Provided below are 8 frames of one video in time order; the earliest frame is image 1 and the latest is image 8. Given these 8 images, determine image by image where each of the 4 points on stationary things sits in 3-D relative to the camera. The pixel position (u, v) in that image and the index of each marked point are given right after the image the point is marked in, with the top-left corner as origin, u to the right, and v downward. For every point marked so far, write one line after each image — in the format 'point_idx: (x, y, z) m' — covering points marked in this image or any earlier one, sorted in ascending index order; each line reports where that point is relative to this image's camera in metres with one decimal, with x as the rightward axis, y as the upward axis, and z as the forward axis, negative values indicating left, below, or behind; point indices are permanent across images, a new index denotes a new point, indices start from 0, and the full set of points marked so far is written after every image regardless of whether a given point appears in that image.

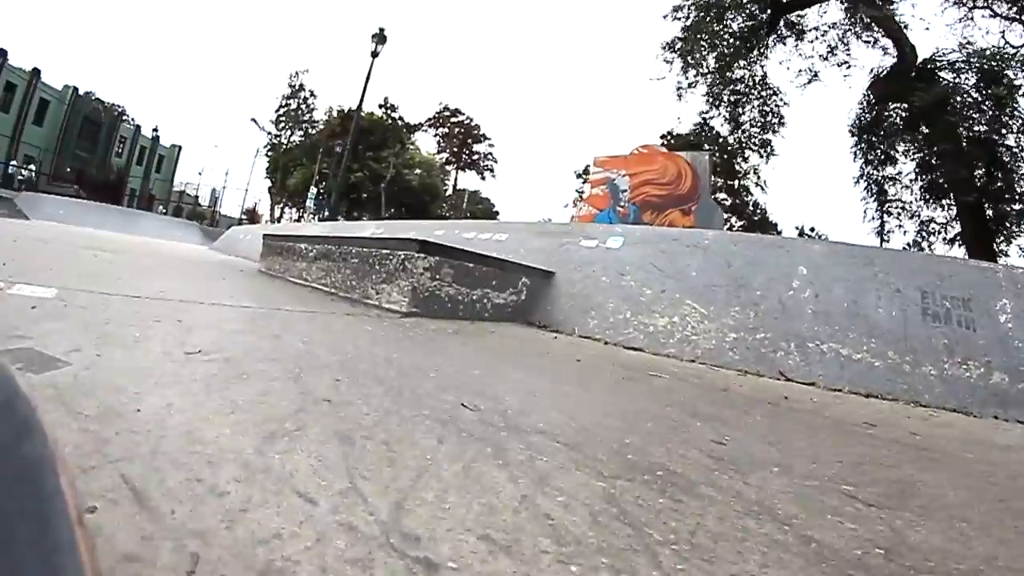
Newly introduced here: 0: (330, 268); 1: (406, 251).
0: (-1.5, +0.1, +4.3) m
1: (-0.6, +0.2, +3.6) m
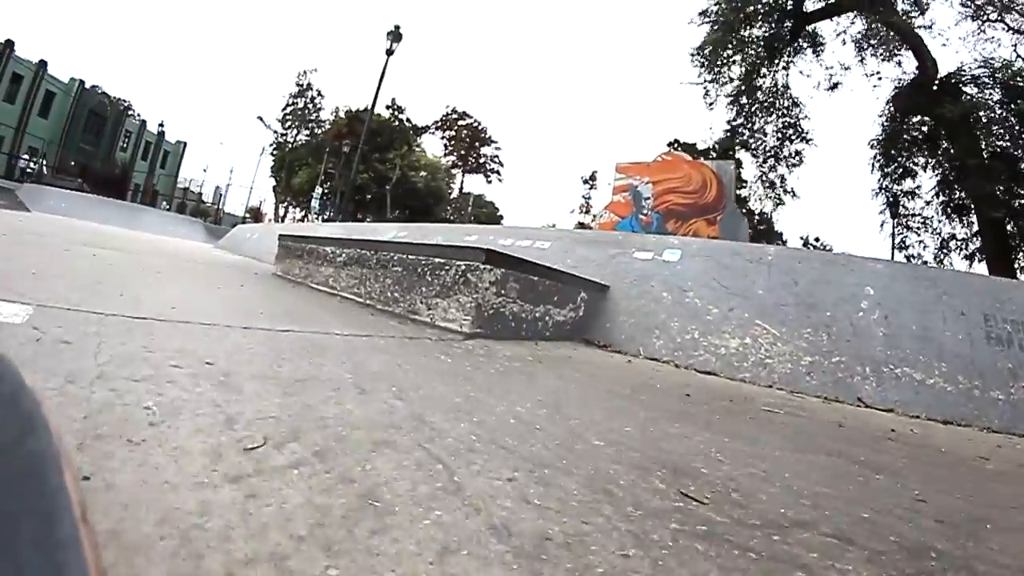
0: (-1.1, +0.1, +3.7) m
1: (-0.2, +0.2, +3.0) m
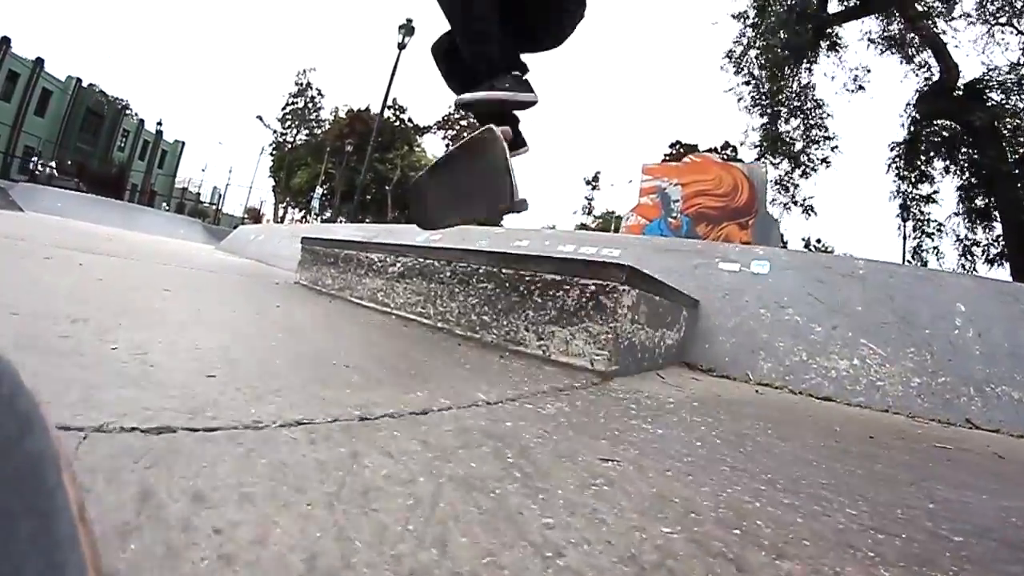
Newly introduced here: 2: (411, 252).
0: (-0.6, 0.0, +3.0) m
1: (+0.3, +0.1, +2.3) m
2: (-0.6, +0.2, +3.1) m
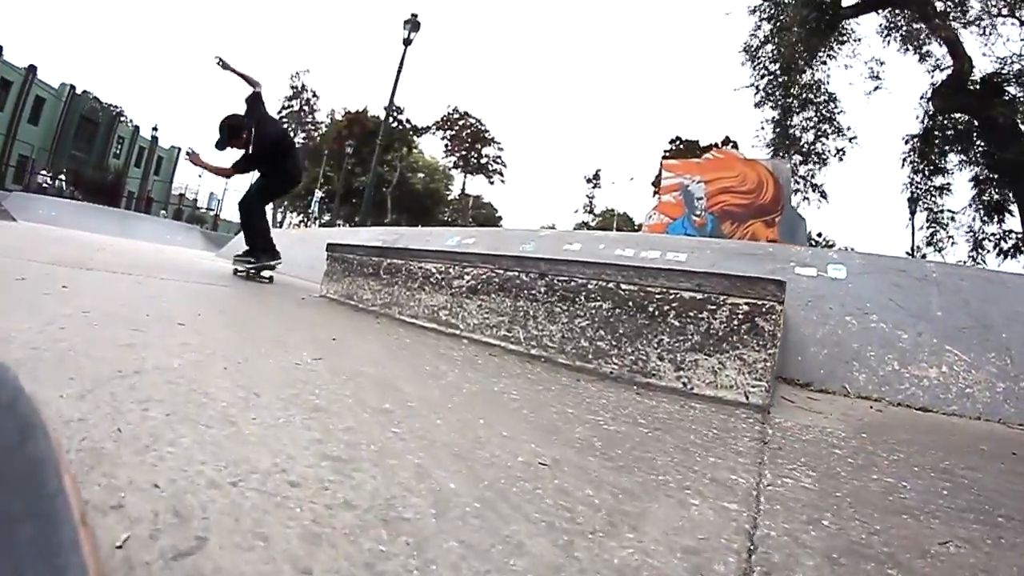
0: (-0.1, -0.1, +2.7) m
1: (+0.7, 0.0, +2.0) m
2: (-0.2, +0.1, +2.7) m
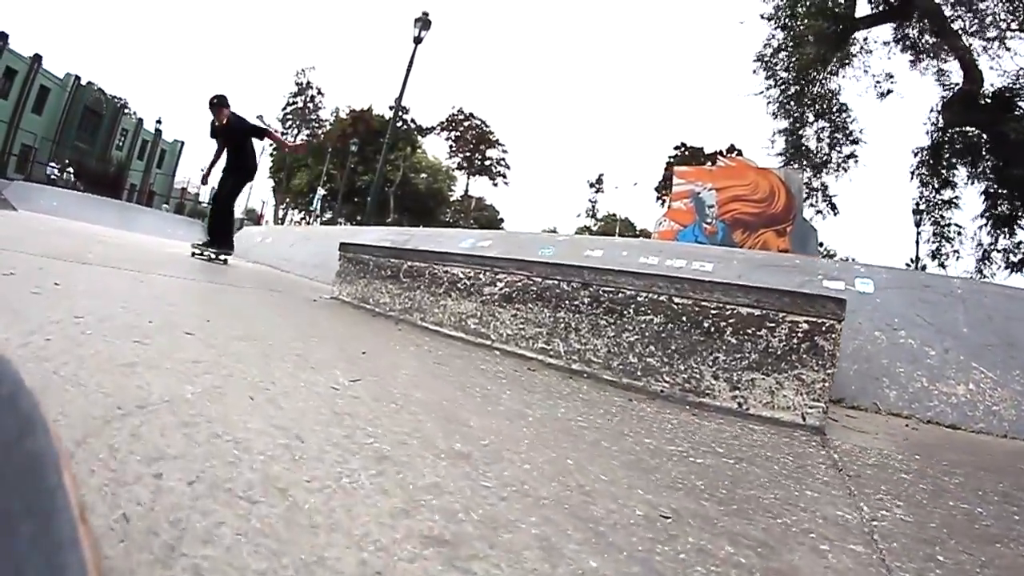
0: (0.0, -0.1, +2.6) m
1: (+0.9, -0.1, +1.9) m
2: (0.0, +0.1, +2.7) m
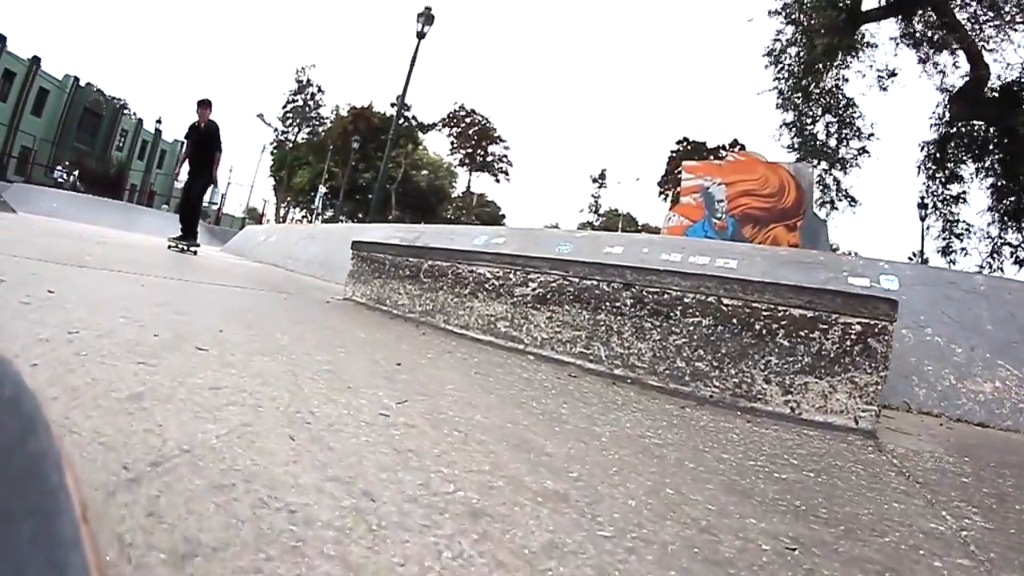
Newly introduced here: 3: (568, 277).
0: (+0.2, -0.2, +2.6) m
1: (+1.1, -0.1, +1.9) m
2: (+0.1, +0.1, +2.6) m
3: (+0.2, 0.0, +2.5) m
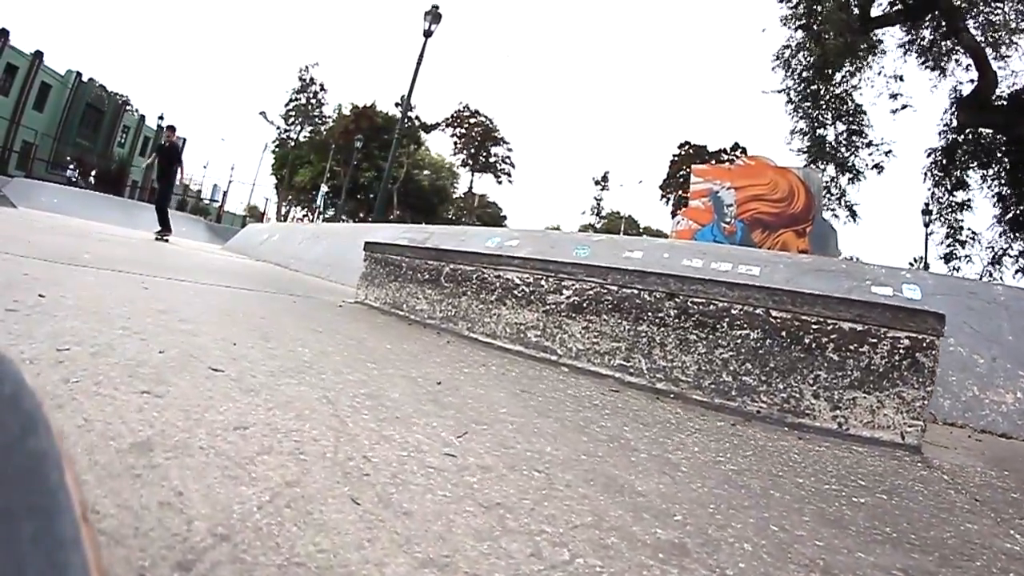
0: (+0.3, -0.2, +2.5) m
1: (+1.2, -0.1, +1.9) m
2: (+0.3, +0.1, +2.6) m
3: (+0.4, 0.0, +2.5) m
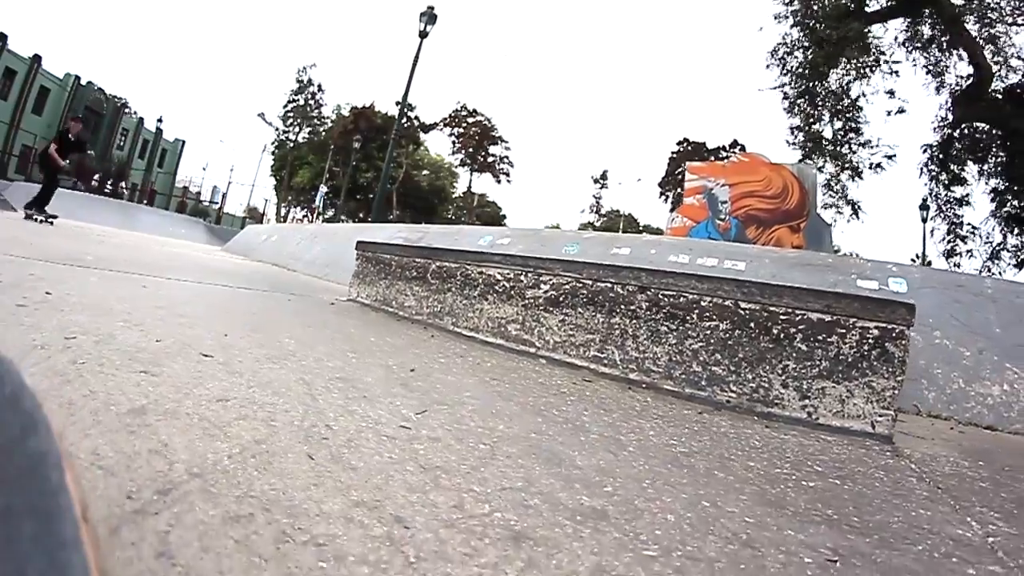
0: (+0.2, -0.2, +2.5) m
1: (+1.1, -0.1, +1.9) m
2: (+0.2, +0.1, +2.6) m
3: (+0.3, 0.0, +2.5) m
